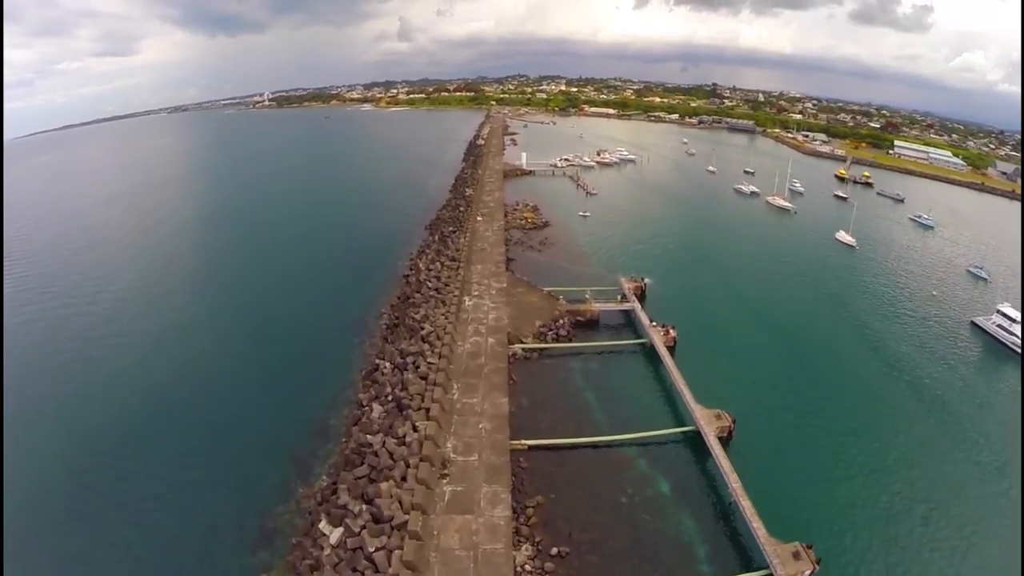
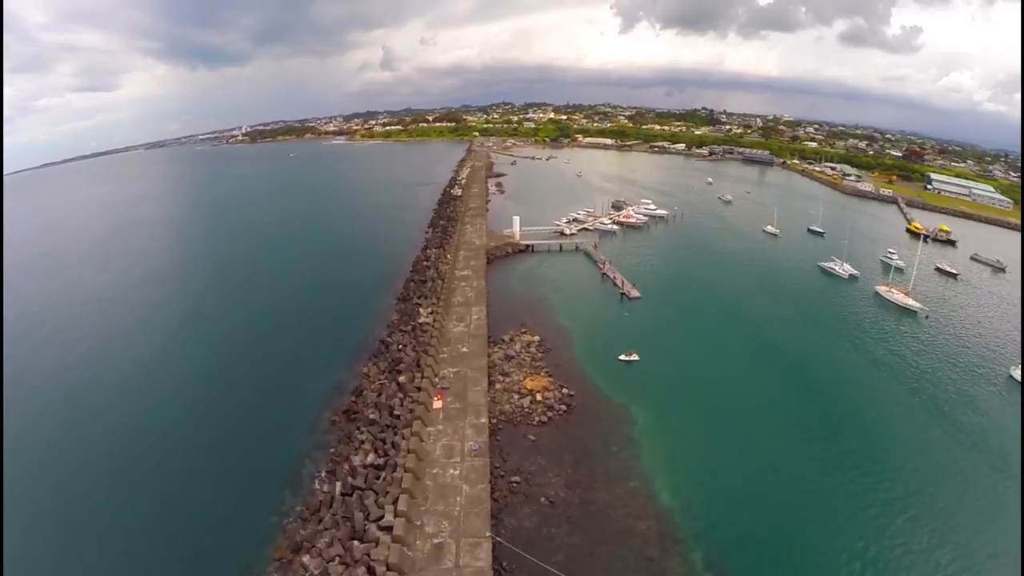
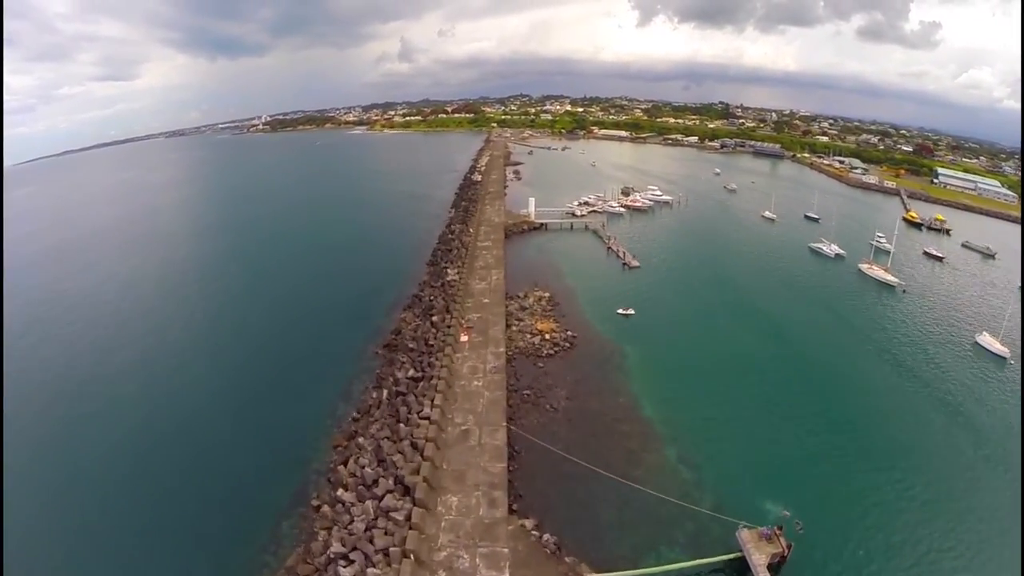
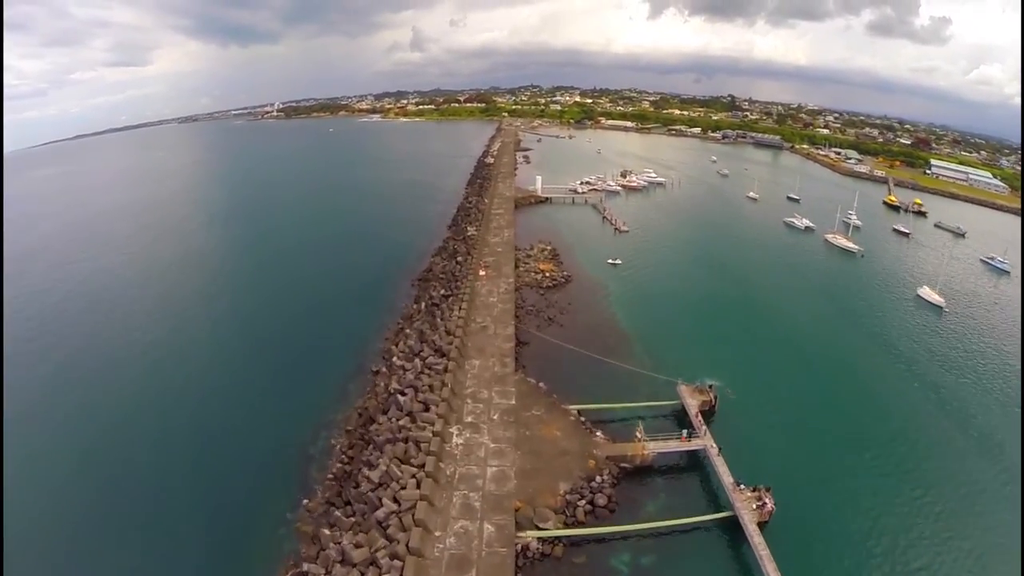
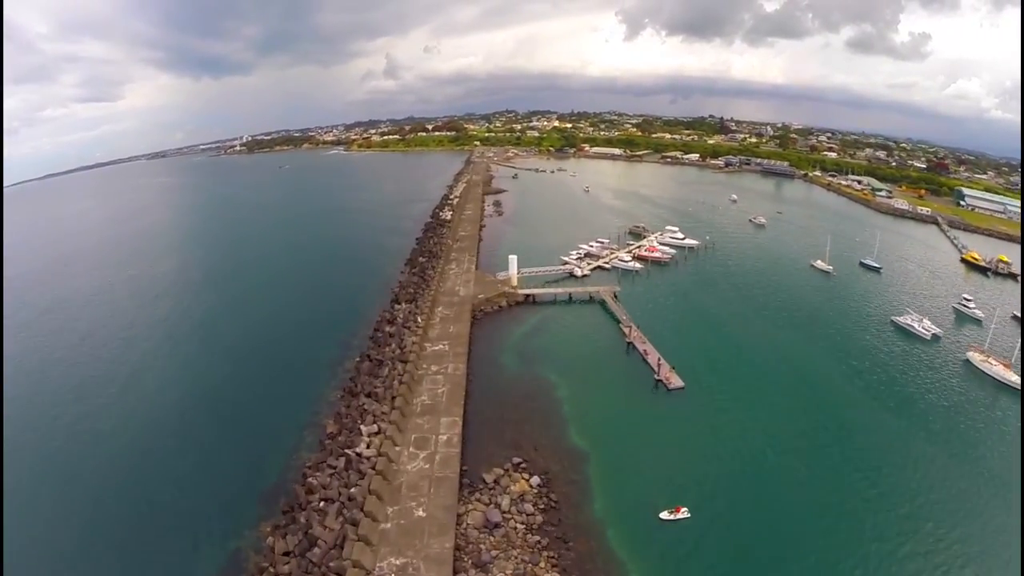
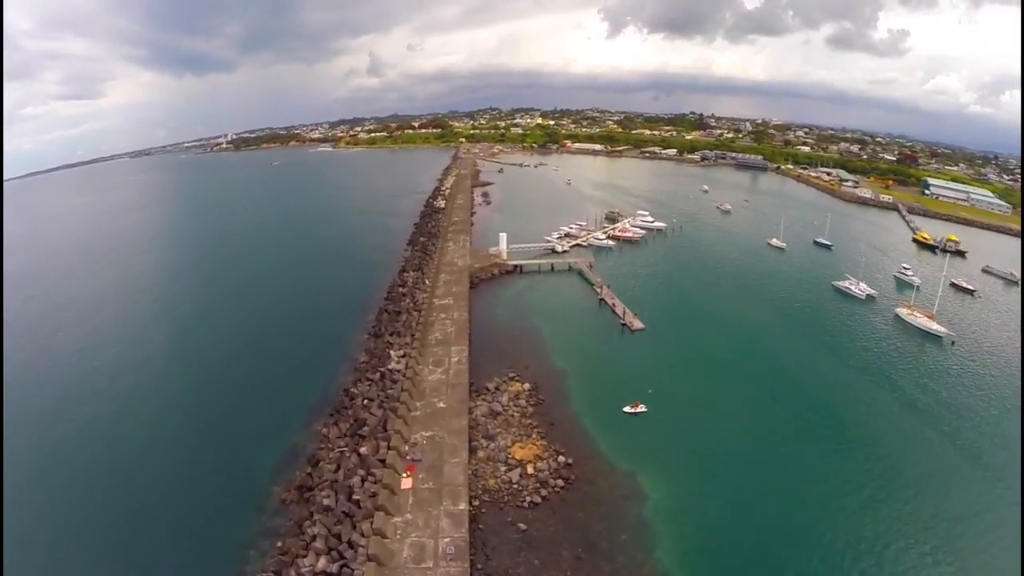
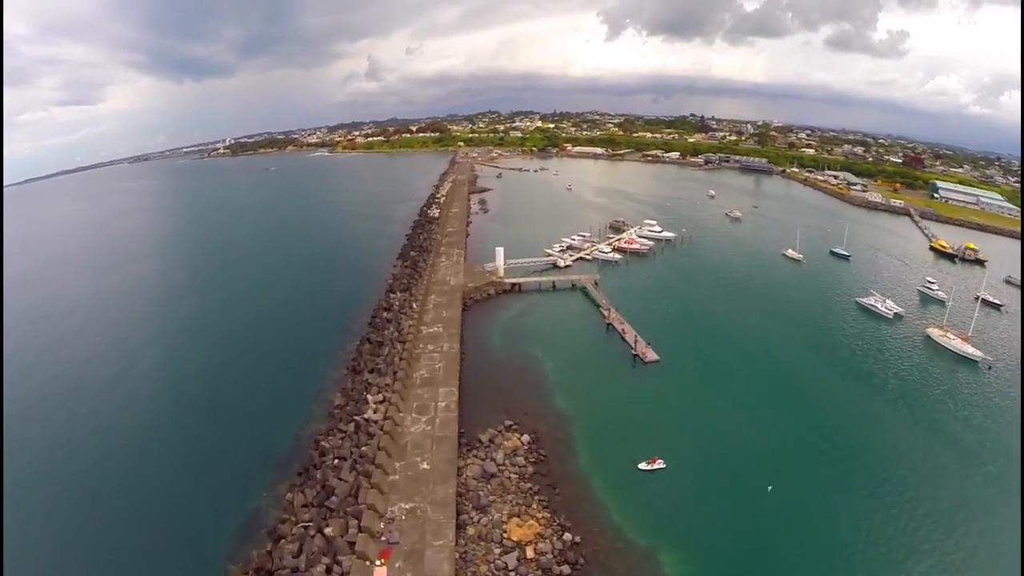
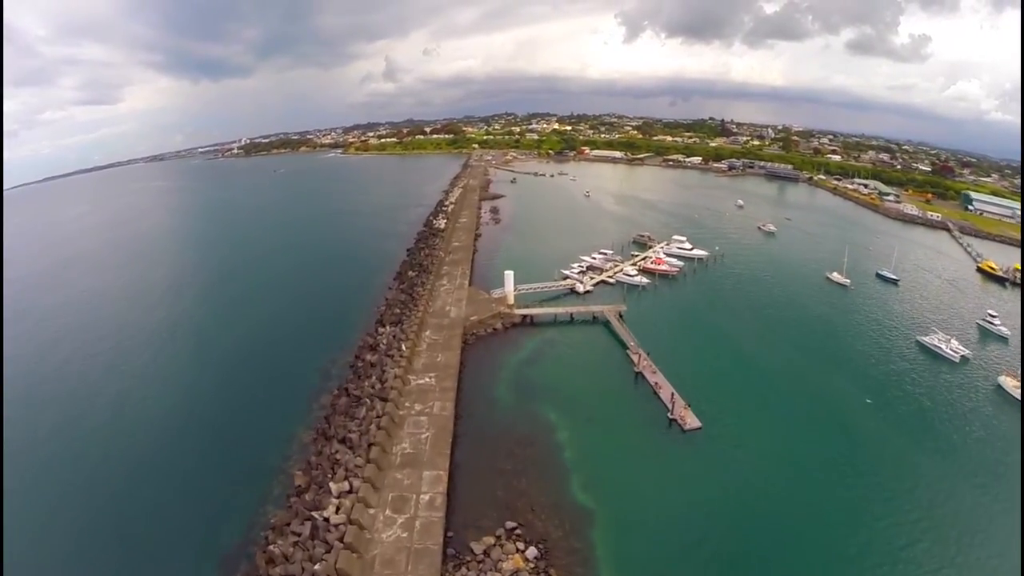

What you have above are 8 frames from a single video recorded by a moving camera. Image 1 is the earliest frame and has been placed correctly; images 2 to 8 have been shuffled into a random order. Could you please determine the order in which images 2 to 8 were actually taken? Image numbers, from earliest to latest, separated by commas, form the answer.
4, 3, 2, 6, 7, 5, 8
